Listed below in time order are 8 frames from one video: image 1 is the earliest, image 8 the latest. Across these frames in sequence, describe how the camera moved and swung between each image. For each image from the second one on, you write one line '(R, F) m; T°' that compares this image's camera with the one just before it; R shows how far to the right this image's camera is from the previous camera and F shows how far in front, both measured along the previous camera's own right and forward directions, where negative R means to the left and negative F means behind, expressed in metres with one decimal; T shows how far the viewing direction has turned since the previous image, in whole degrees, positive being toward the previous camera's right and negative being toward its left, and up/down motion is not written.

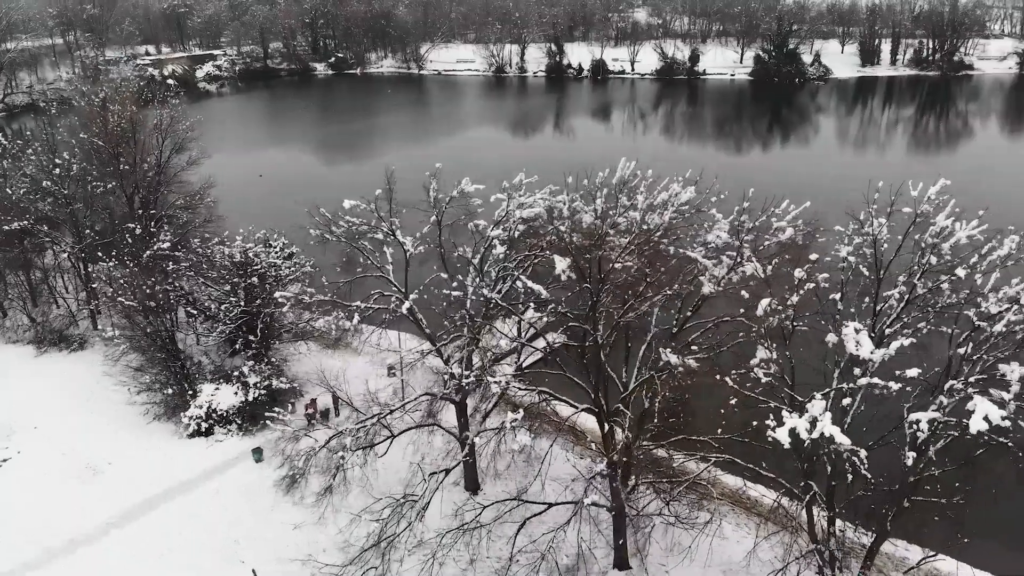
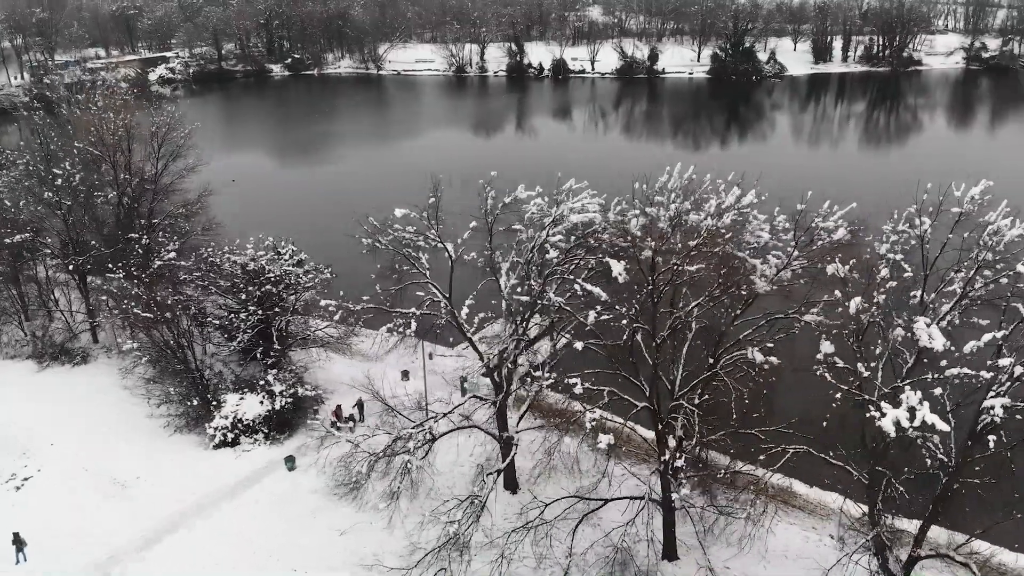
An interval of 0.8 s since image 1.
(-1.8, -0.3) m; +3°
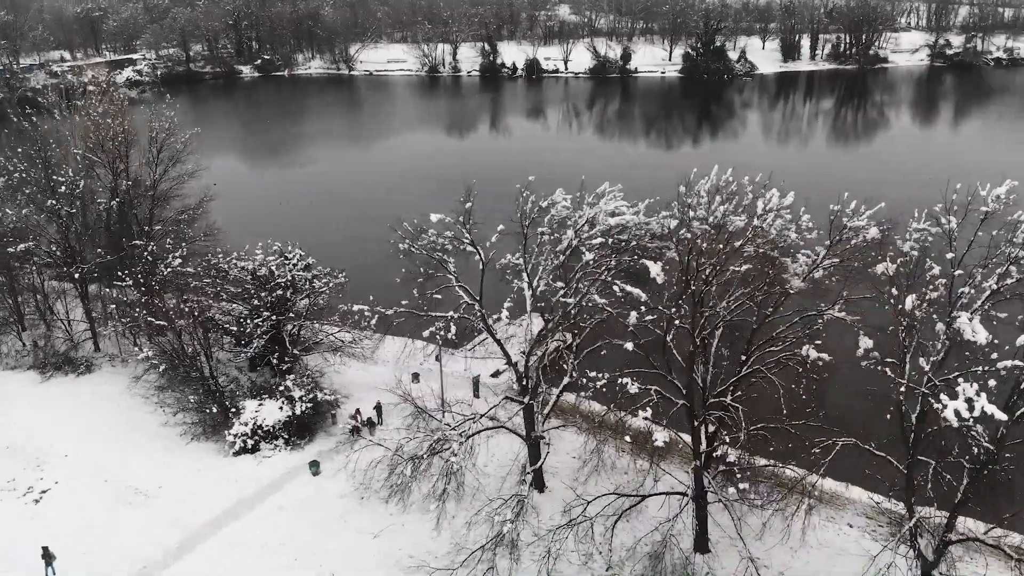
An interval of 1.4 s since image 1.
(-1.3, -0.2) m; +2°
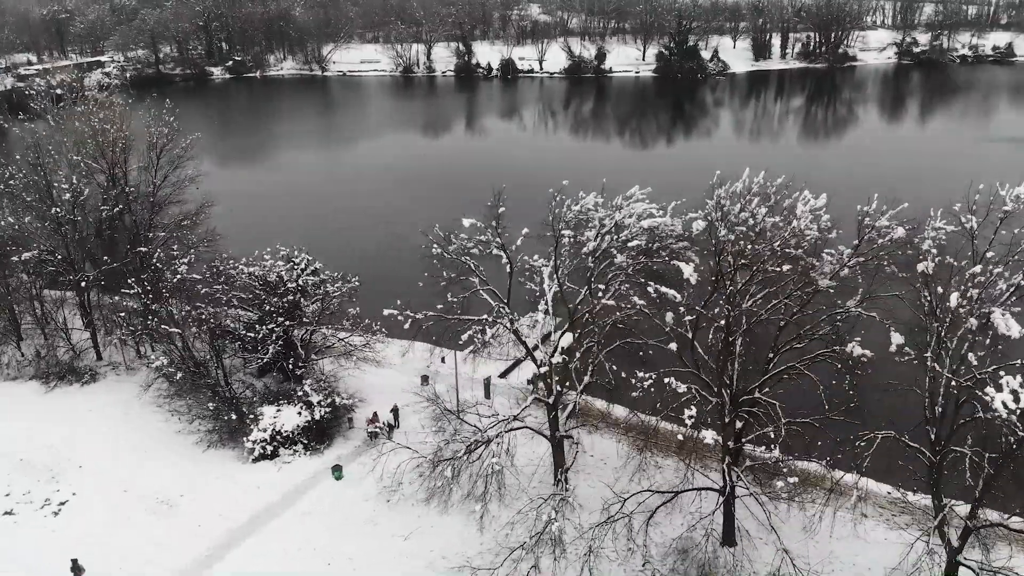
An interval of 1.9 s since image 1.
(-1.2, -0.2) m; +2°
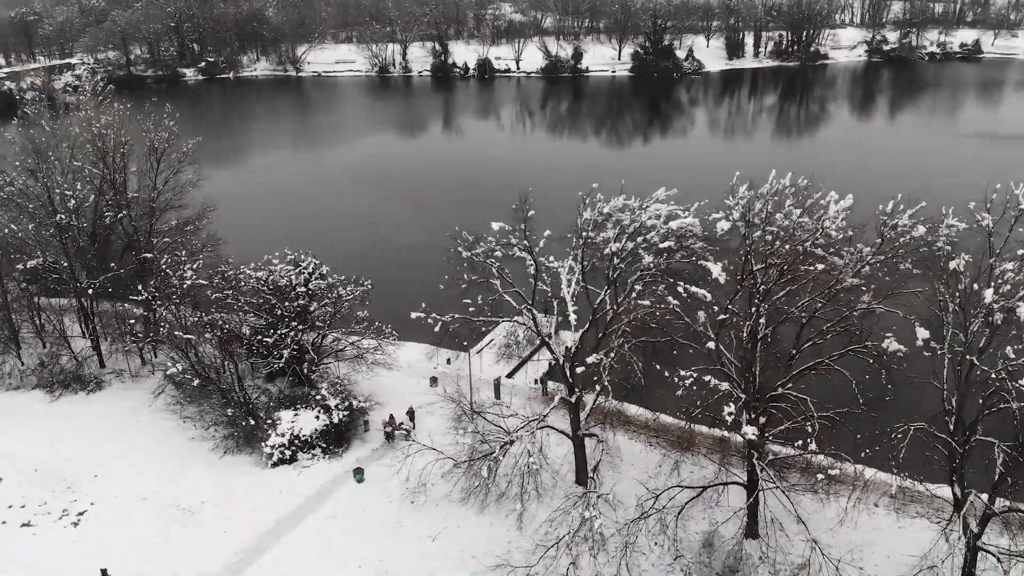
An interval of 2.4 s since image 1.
(-1.1, -0.2) m; +2°
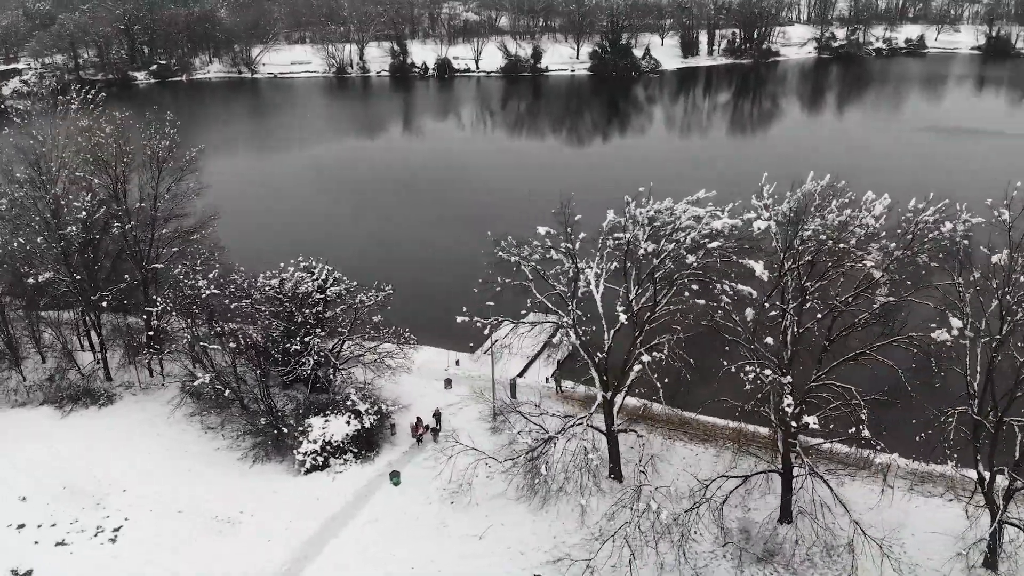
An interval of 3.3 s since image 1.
(-1.8, -0.4) m; +3°
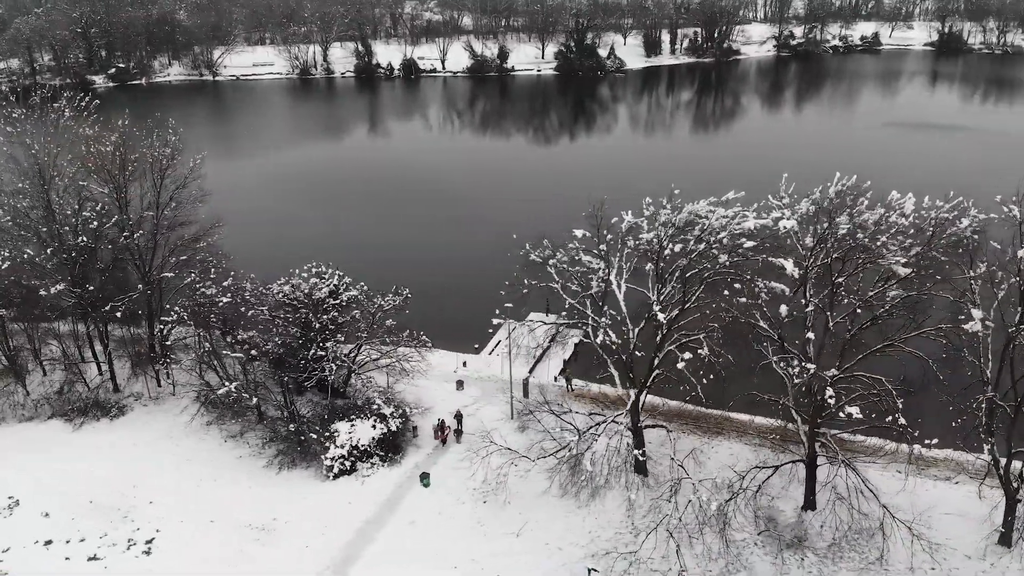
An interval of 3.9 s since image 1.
(-1.5, -0.4) m; +2°
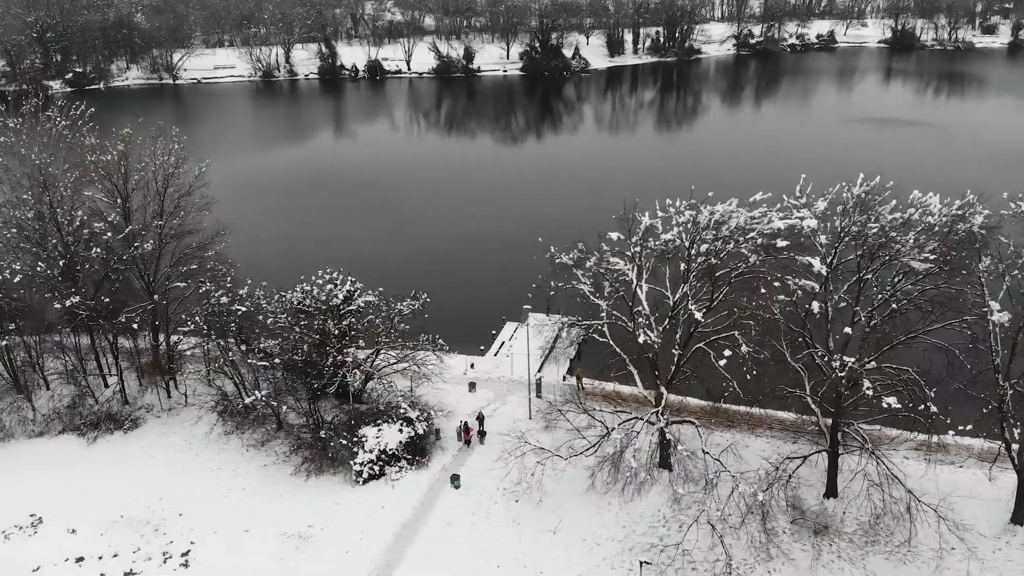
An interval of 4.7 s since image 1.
(-1.6, -0.4) m; +2°
